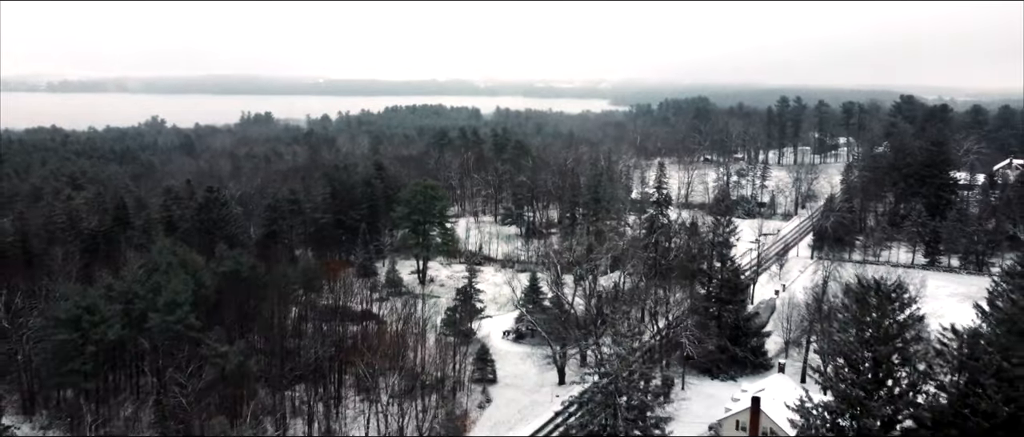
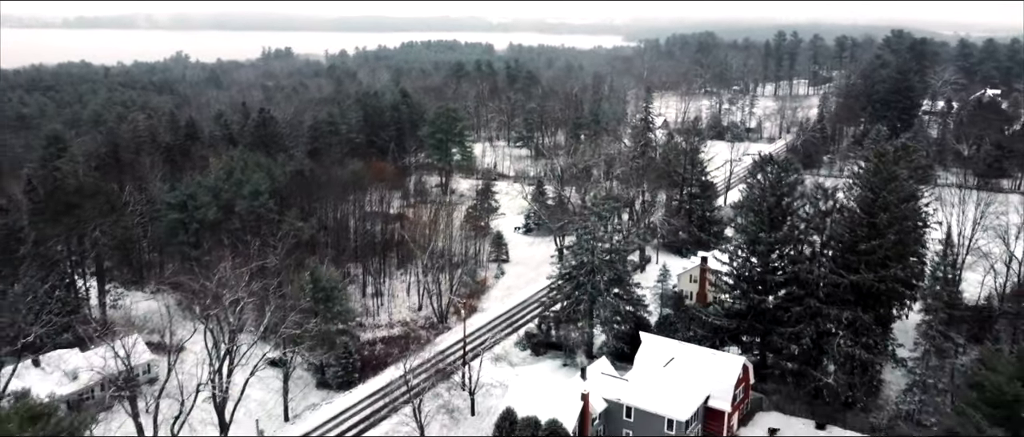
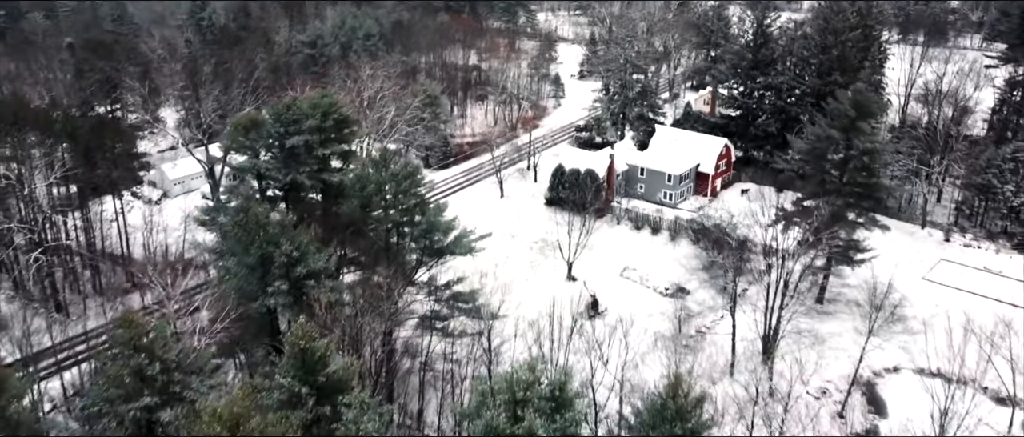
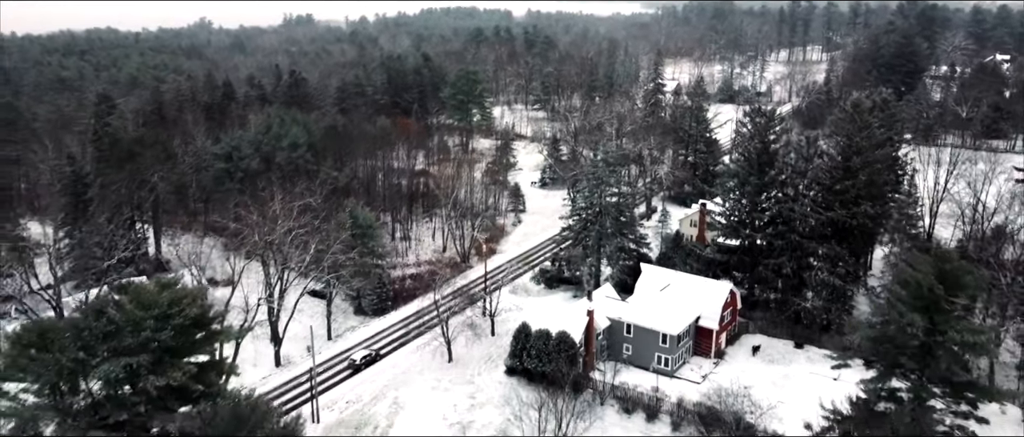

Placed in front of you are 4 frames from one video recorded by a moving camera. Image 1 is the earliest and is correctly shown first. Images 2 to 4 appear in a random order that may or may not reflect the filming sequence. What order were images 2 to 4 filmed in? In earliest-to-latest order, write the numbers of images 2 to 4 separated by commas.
2, 4, 3
